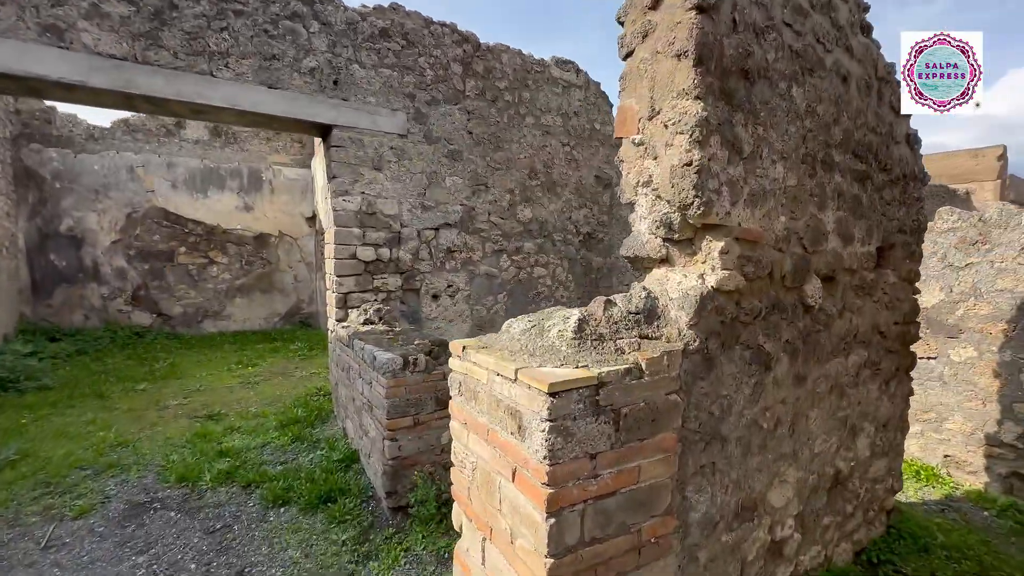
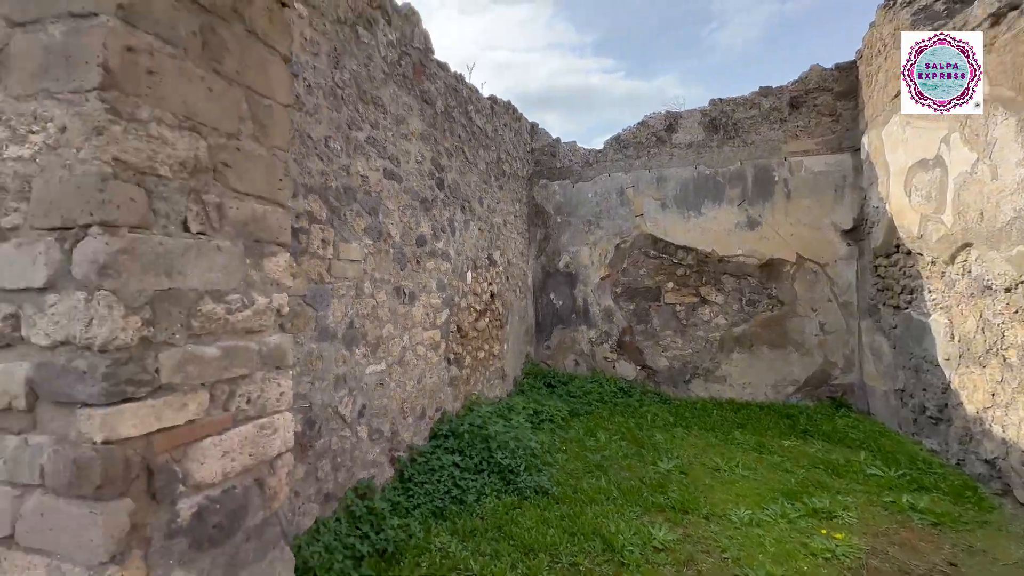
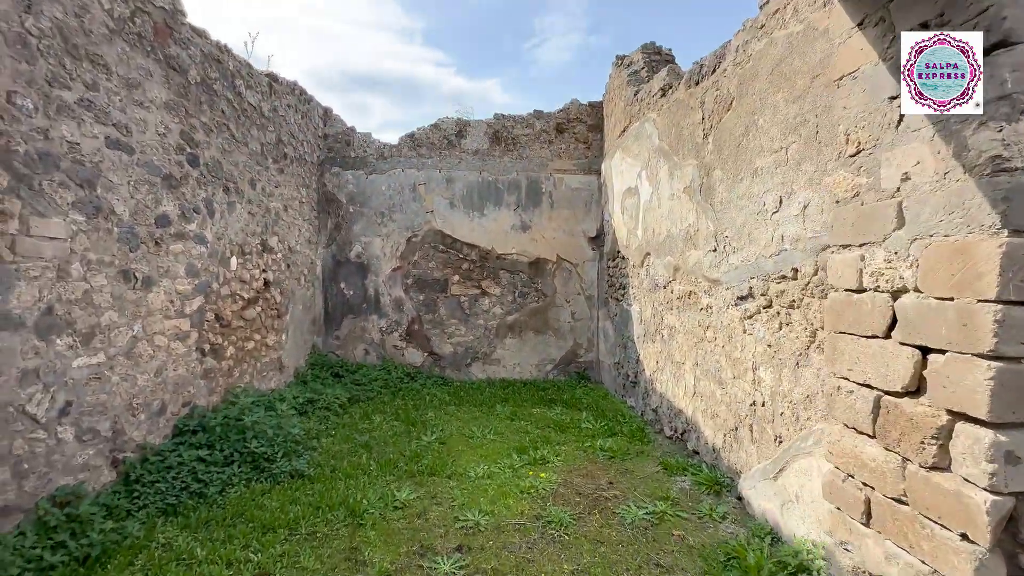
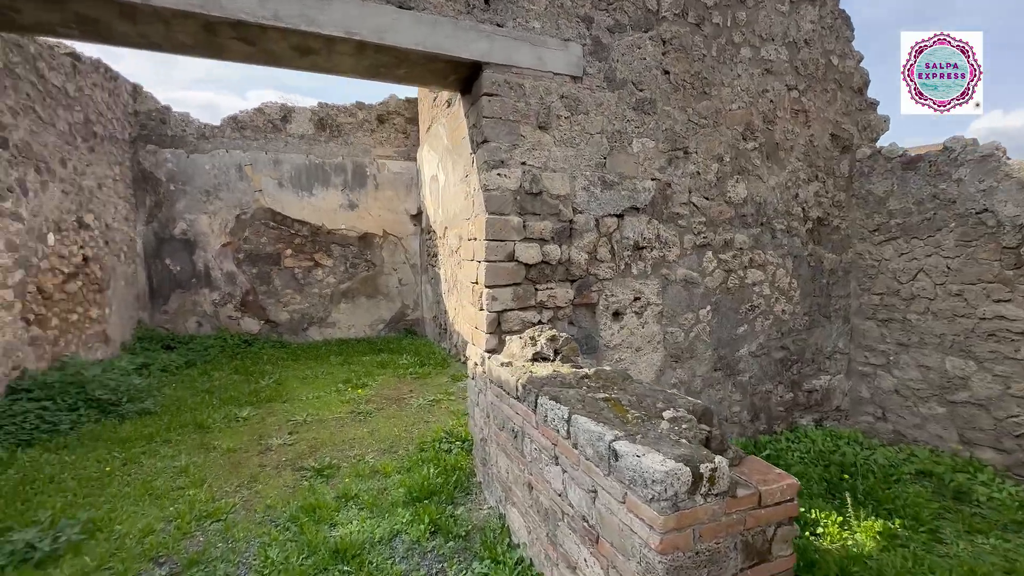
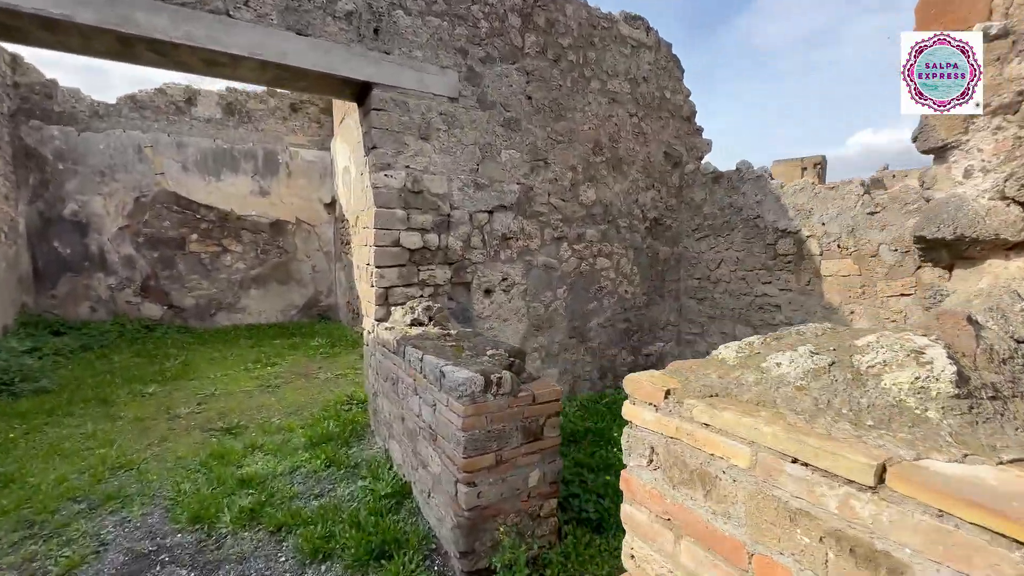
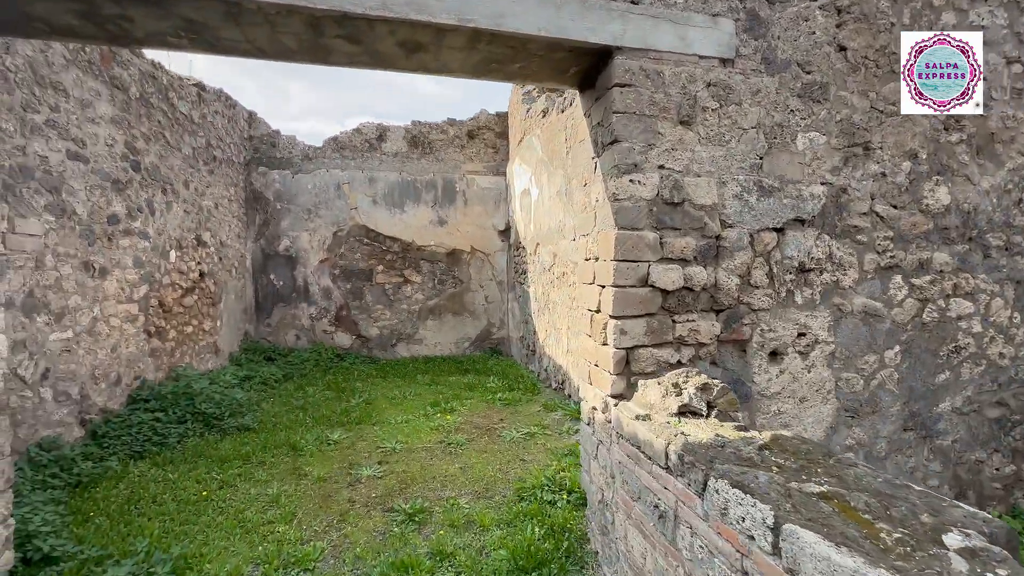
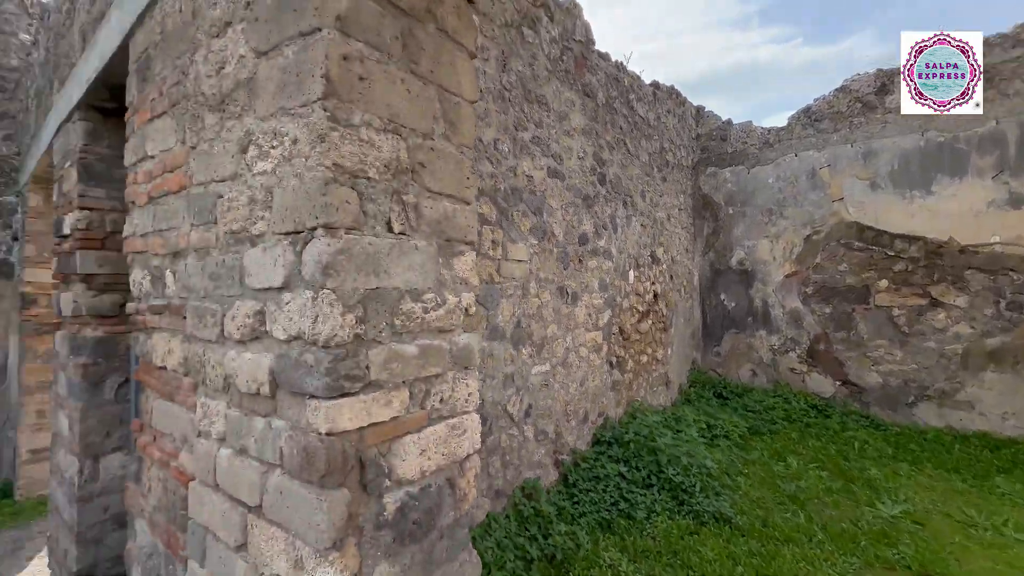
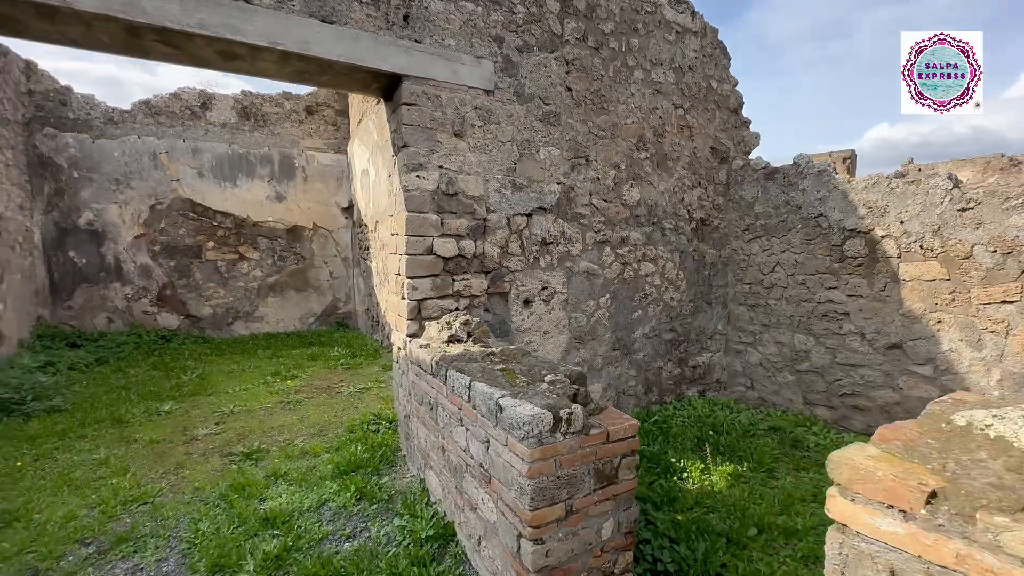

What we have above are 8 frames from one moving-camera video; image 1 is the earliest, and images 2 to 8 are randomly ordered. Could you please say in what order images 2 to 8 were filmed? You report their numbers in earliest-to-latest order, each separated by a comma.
5, 8, 4, 6, 3, 2, 7
